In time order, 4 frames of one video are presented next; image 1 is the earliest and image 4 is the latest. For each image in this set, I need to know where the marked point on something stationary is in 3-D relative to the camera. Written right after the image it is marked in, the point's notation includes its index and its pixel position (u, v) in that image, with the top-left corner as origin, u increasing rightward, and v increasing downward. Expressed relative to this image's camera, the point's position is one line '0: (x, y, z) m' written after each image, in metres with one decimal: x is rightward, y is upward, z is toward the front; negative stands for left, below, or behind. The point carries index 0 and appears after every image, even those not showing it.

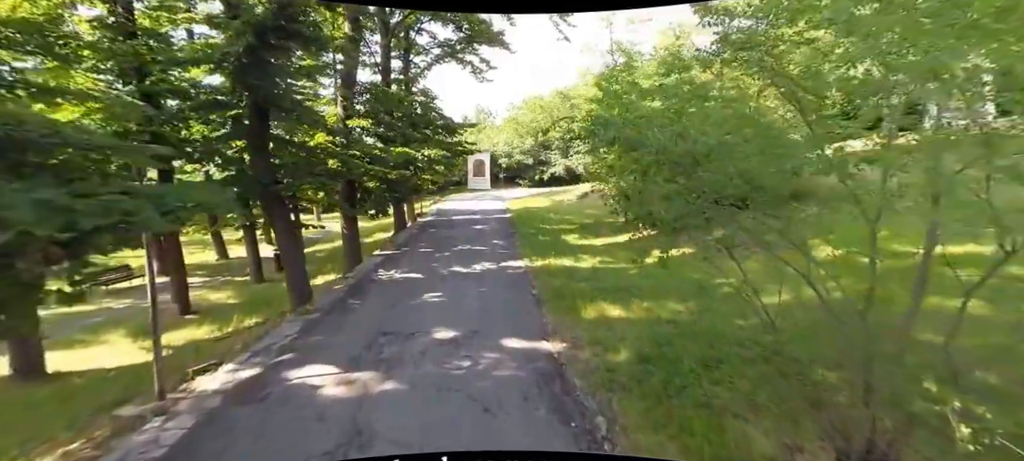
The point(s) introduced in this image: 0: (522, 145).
0: (+0.1, +1.0, +5.1) m
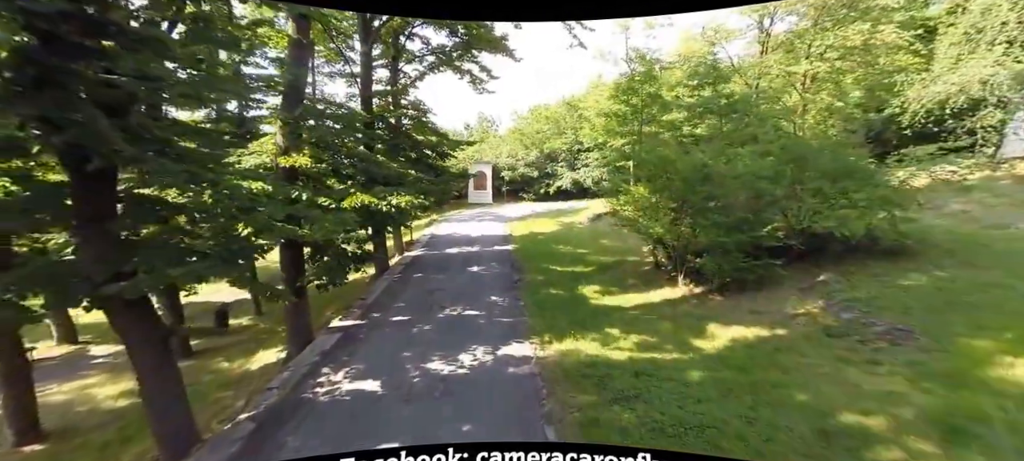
0: (+0.1, +0.6, +4.2) m
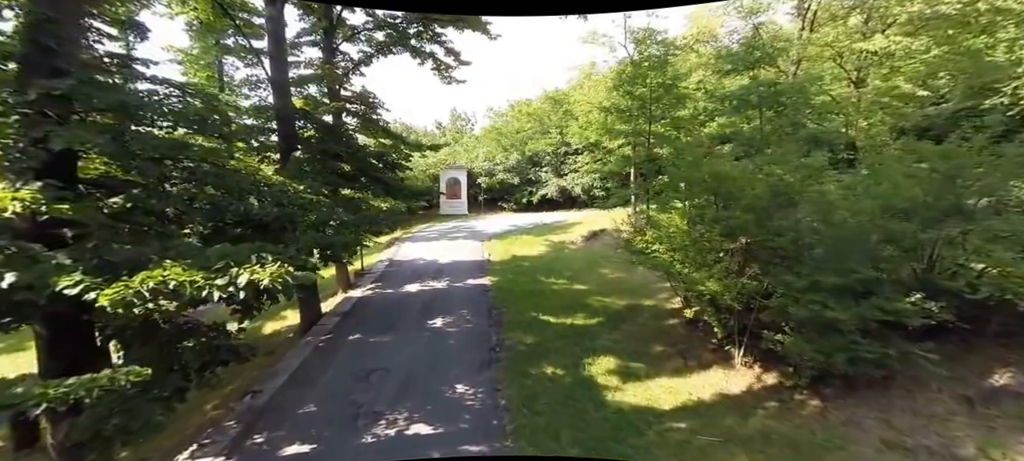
0: (0.0, +0.4, +3.0) m
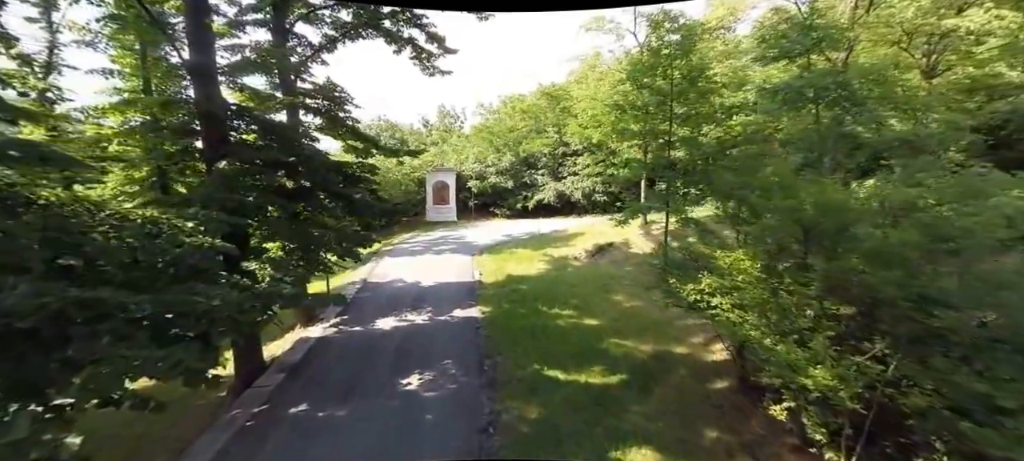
0: (-0.1, +0.2, +2.3) m
